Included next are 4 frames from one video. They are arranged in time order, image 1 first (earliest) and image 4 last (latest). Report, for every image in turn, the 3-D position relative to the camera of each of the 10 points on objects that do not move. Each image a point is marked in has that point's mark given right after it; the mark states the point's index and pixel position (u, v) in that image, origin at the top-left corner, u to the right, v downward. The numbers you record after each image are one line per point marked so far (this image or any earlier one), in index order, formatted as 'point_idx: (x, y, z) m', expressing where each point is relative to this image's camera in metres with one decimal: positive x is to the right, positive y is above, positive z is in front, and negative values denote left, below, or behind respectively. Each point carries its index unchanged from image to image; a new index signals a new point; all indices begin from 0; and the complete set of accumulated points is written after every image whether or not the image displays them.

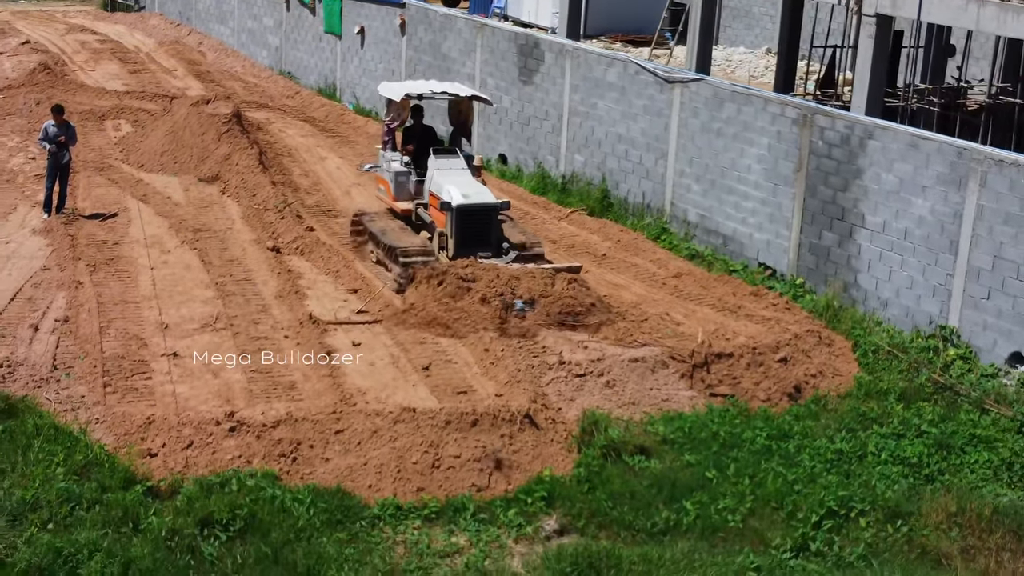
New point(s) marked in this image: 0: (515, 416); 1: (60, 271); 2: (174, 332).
0: (0.0, -1.2, +11.2) m
1: (-5.3, +0.2, +14.0) m
2: (-3.5, -0.5, +12.6) m
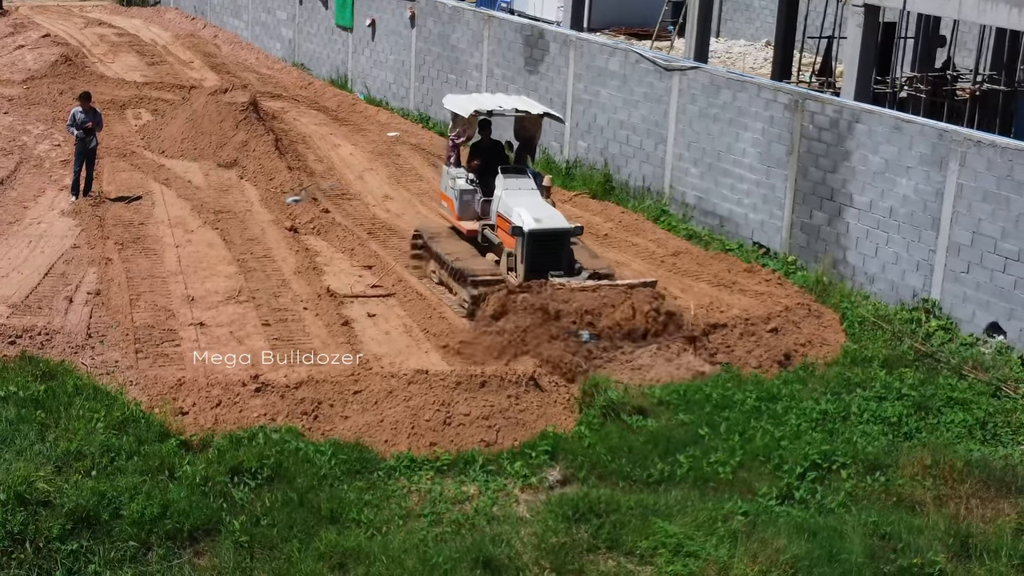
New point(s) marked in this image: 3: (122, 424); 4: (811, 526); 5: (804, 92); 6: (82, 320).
0: (+0.1, -0.9, +11.9) m
1: (-5.2, +0.5, +14.8) m
2: (-3.5, -0.2, +13.4) m
3: (-3.4, -1.2, +10.5) m
4: (+2.5, -1.9, +9.8) m
5: (+3.8, +2.6, +15.7) m
6: (-4.6, -0.3, +12.8) m
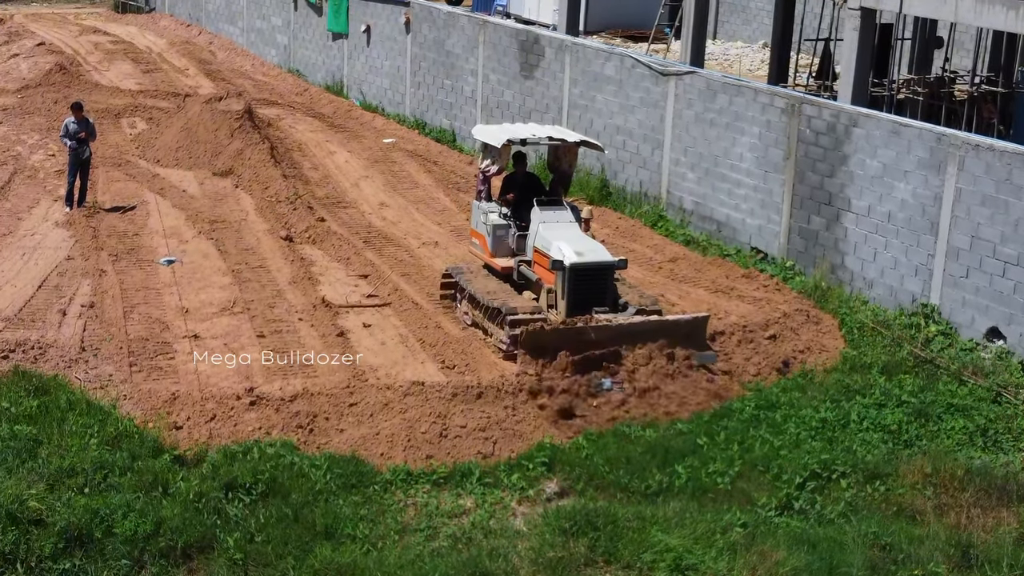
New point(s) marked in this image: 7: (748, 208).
0: (+0.1, -1.0, +11.8) m
1: (-5.3, +0.3, +14.7) m
2: (-3.5, -0.3, +13.3) m
3: (-3.5, -1.3, +10.4) m
4: (+2.4, -2.0, +9.7) m
5: (+3.8, +2.5, +15.6) m
6: (-4.6, -0.5, +12.7) m
7: (+3.3, +1.1, +16.7) m
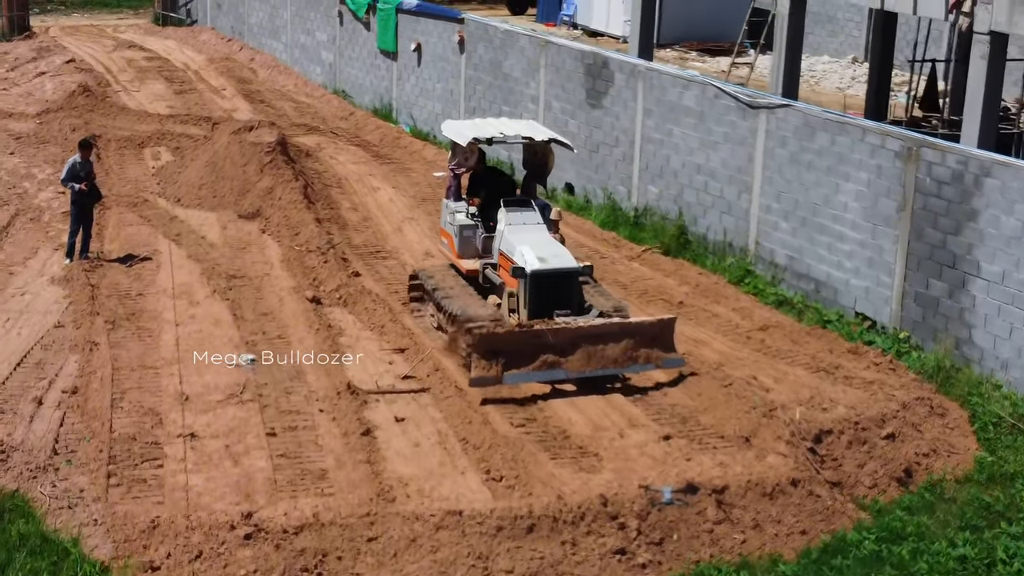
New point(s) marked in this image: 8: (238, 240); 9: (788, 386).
0: (+0.5, -1.8, +9.5) m
1: (-4.6, -0.4, +12.6) m
2: (-2.9, -1.1, +11.2) m
3: (-3.1, -2.1, +8.3) m
4: (+2.8, -2.9, +7.3) m
5: (+4.5, +1.6, +13.1) m
6: (-4.1, -1.2, +10.6) m
7: (+4.0, +0.3, +14.2) m
8: (-3.6, +0.6, +15.5) m
9: (+2.9, -1.0, +12.4) m
